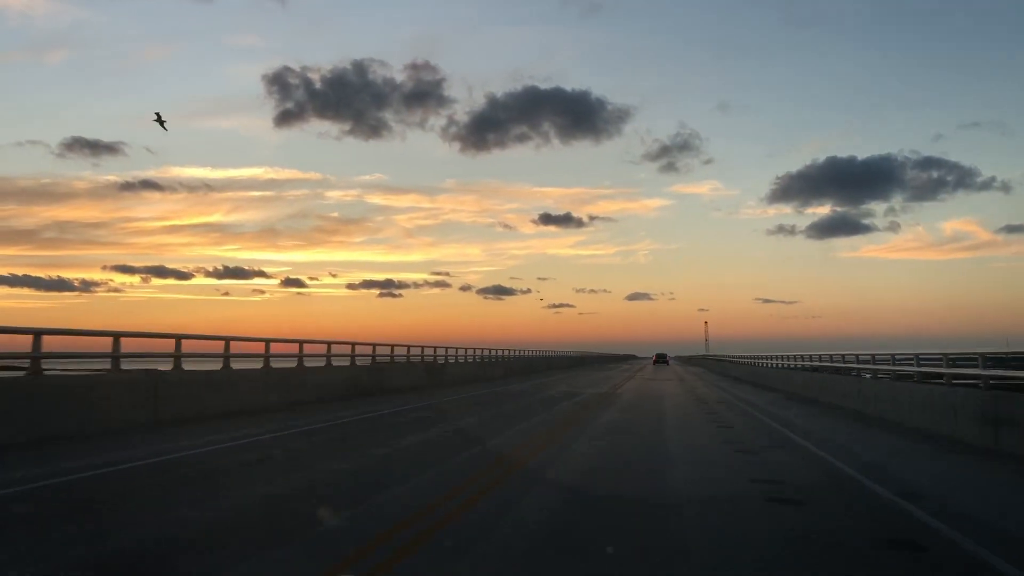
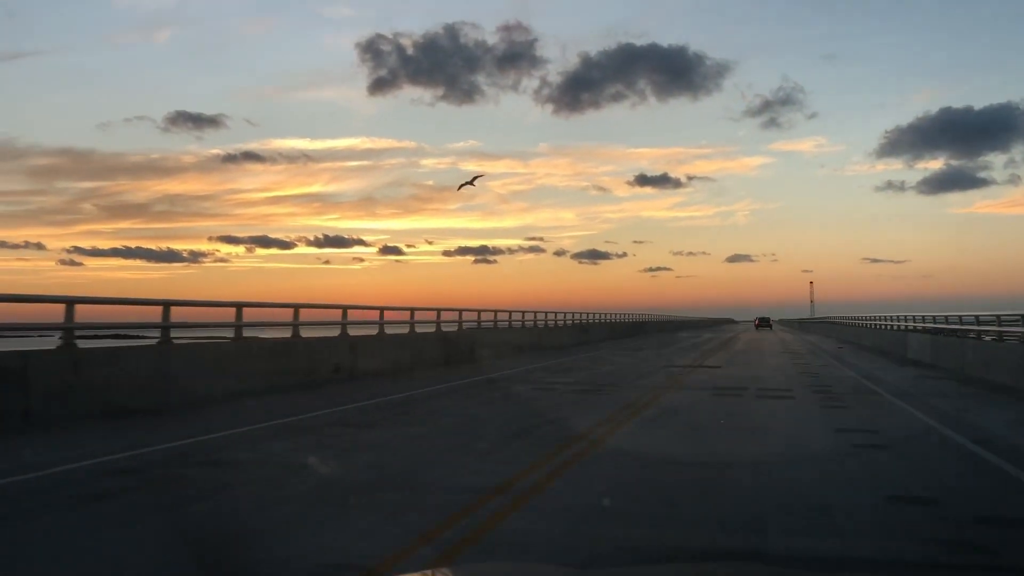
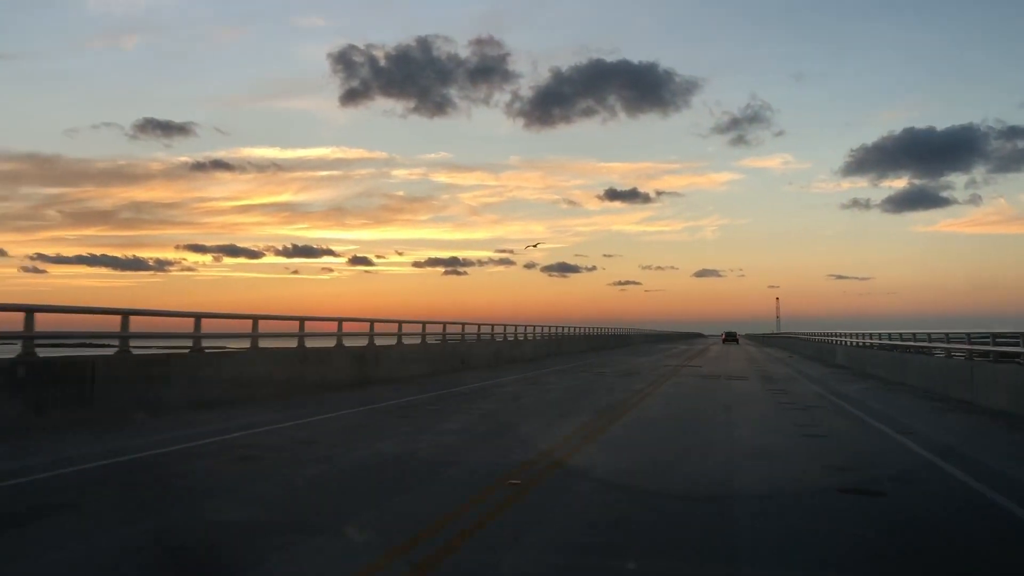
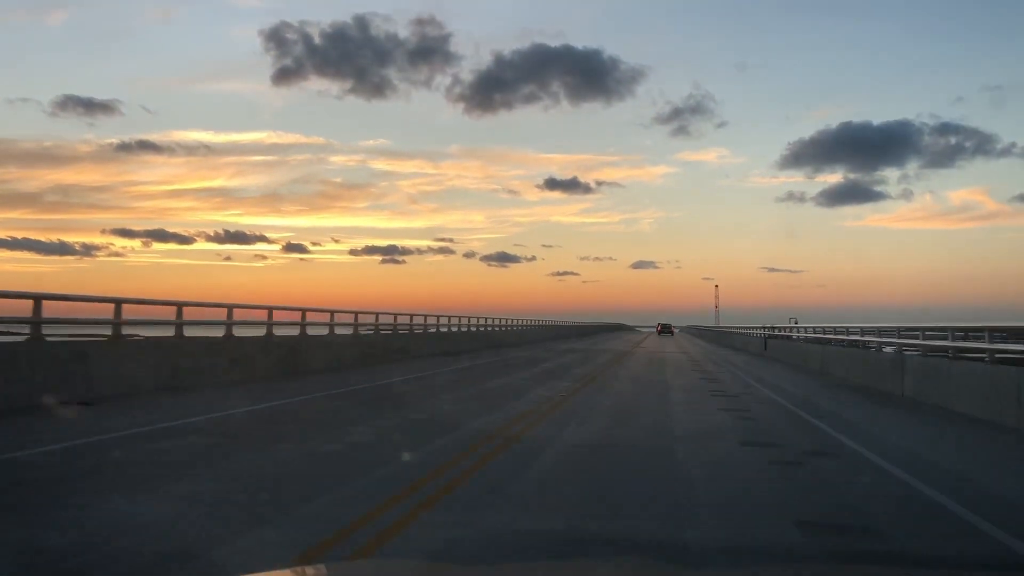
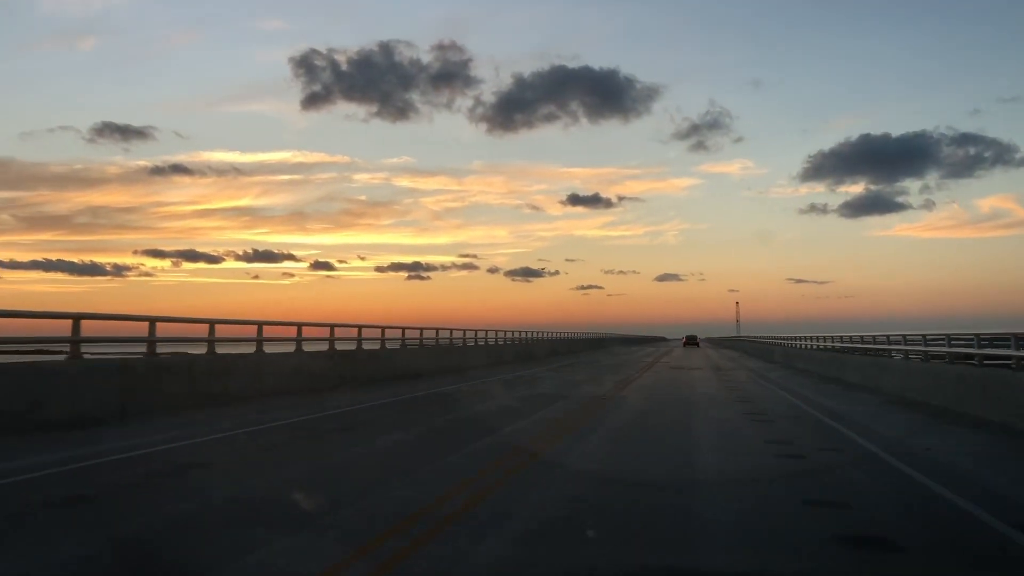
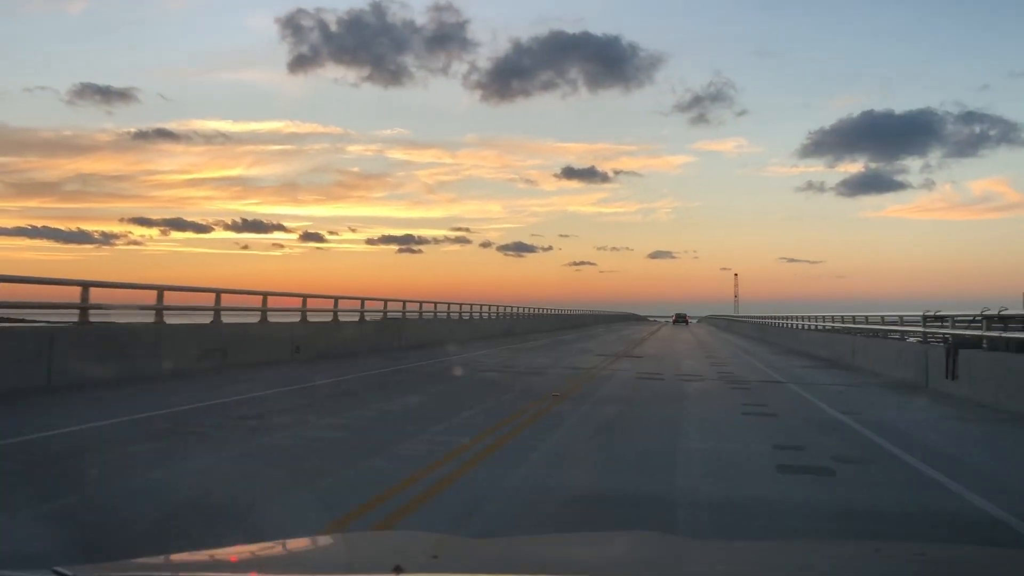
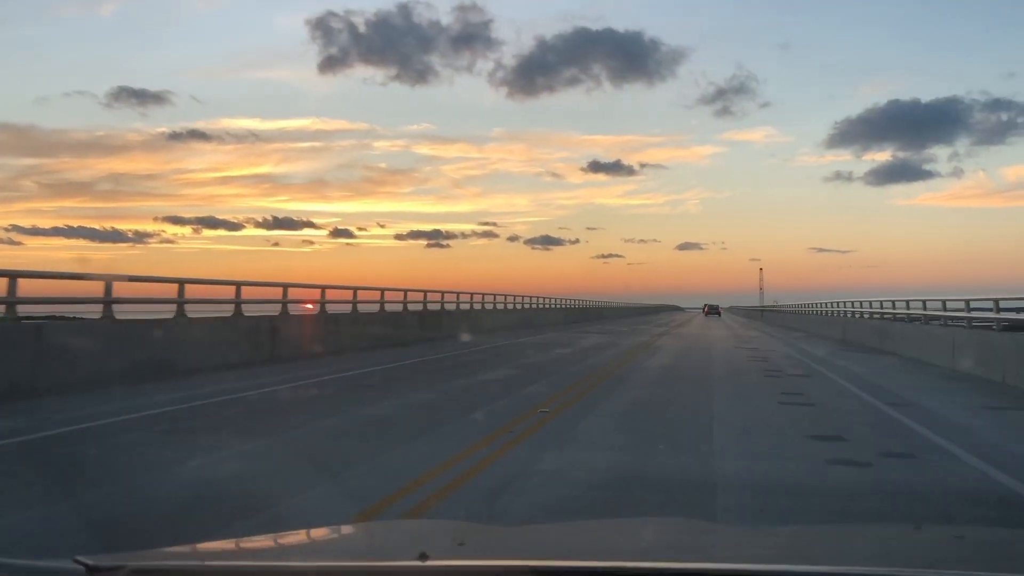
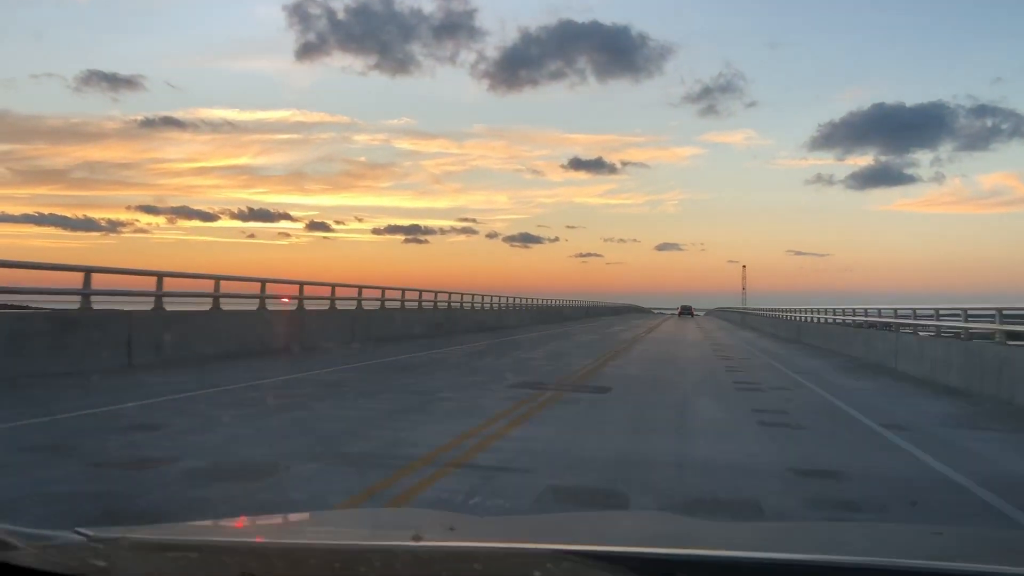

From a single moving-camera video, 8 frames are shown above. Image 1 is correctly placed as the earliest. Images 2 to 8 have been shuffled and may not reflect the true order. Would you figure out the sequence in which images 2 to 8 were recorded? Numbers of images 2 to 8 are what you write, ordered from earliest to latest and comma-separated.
5, 3, 2, 7, 4, 6, 8
